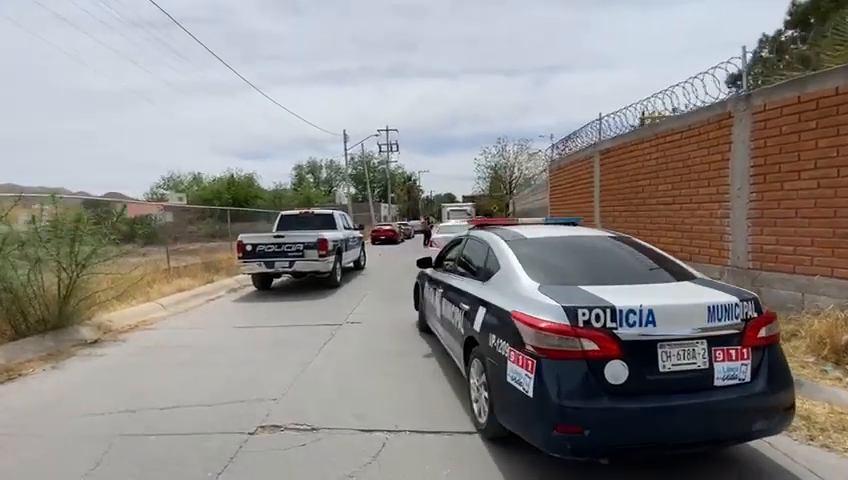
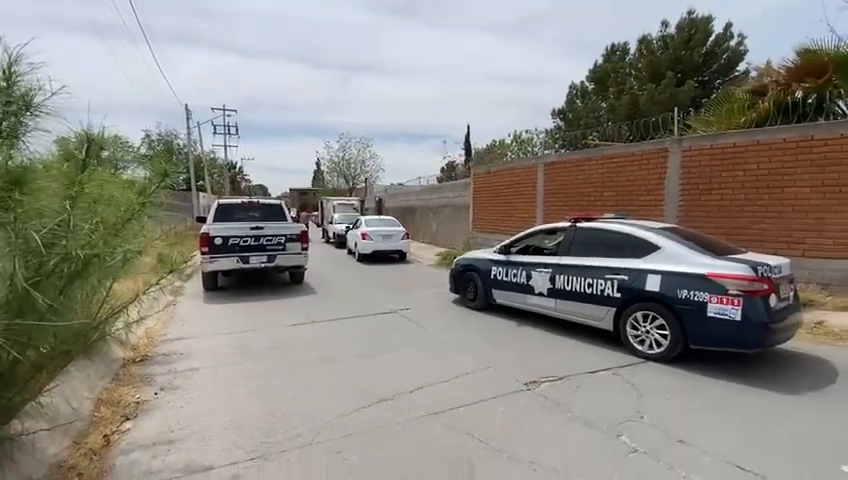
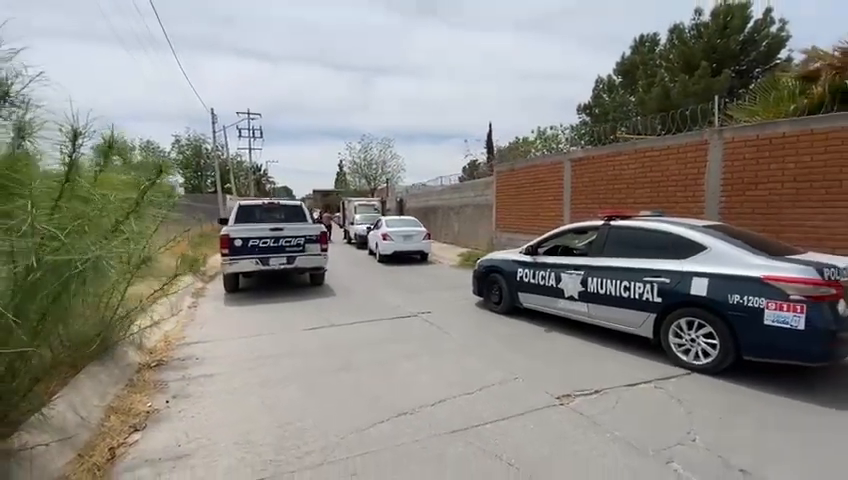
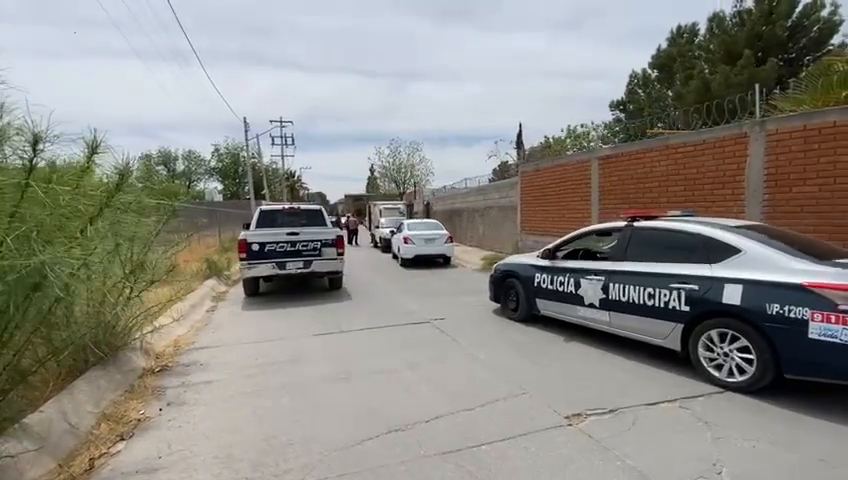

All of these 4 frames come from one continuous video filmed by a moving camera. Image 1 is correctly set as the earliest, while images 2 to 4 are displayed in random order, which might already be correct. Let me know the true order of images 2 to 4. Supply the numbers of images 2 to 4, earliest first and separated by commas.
4, 3, 2
